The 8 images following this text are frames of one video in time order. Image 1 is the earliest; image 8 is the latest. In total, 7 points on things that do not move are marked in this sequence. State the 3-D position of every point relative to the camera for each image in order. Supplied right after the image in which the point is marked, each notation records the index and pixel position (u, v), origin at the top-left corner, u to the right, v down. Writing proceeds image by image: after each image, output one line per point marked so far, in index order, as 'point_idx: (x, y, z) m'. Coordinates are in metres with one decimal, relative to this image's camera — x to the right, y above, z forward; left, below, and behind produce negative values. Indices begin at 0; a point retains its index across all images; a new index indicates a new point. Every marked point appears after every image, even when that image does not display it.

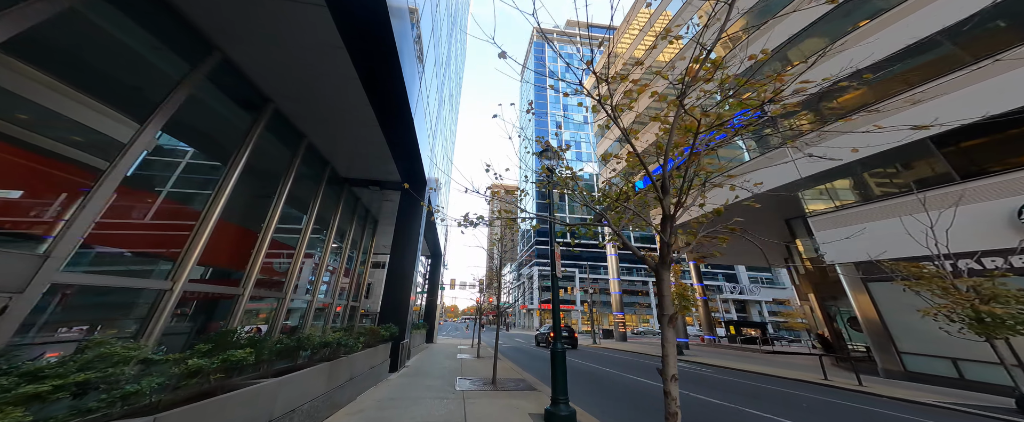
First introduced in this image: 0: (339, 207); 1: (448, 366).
0: (-6.5, +0.2, +10.2) m
1: (-2.1, -5.1, +9.5) m
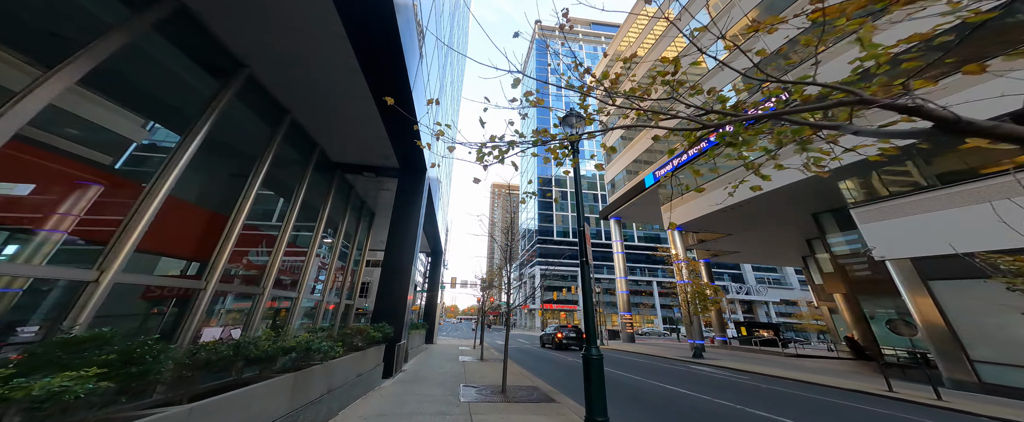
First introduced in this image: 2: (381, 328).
0: (-6.3, +0.5, +9.4) m
1: (-1.9, -4.8, +8.6) m
2: (-3.1, -2.7, +6.7) m
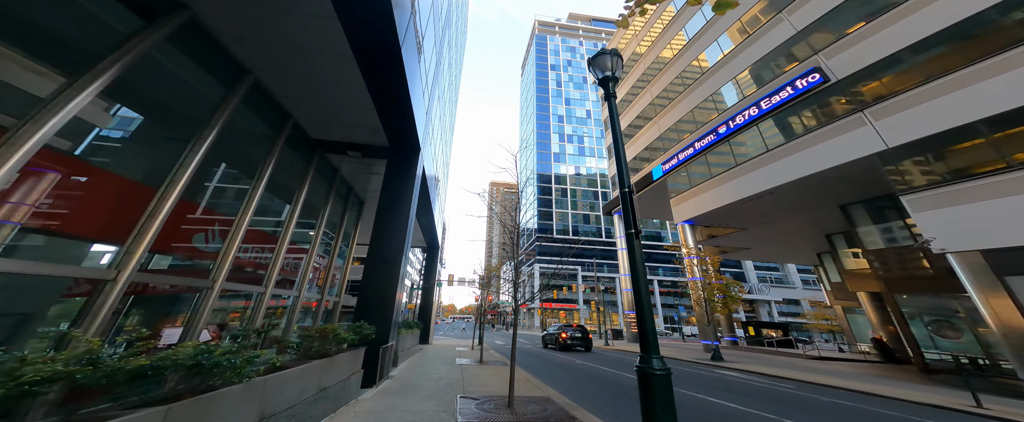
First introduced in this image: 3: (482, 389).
0: (-6.2, +1.0, +8.4) m
1: (-1.8, -4.4, +7.6) m
2: (-2.9, -2.3, +5.7) m
3: (-0.7, -4.1, +6.6) m
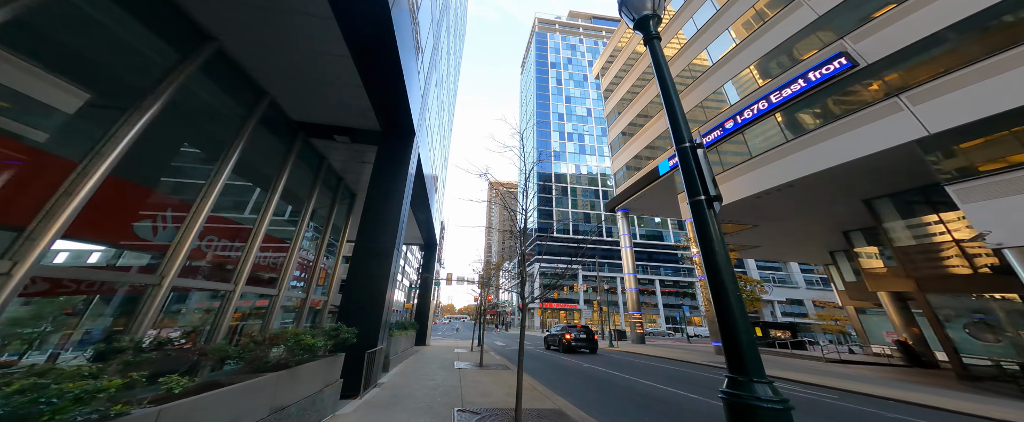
0: (-6.1, +1.3, +7.7) m
1: (-1.7, -4.1, +6.9) m
2: (-2.8, -2.1, +4.9) m
3: (-0.6, -3.8, +5.9) m
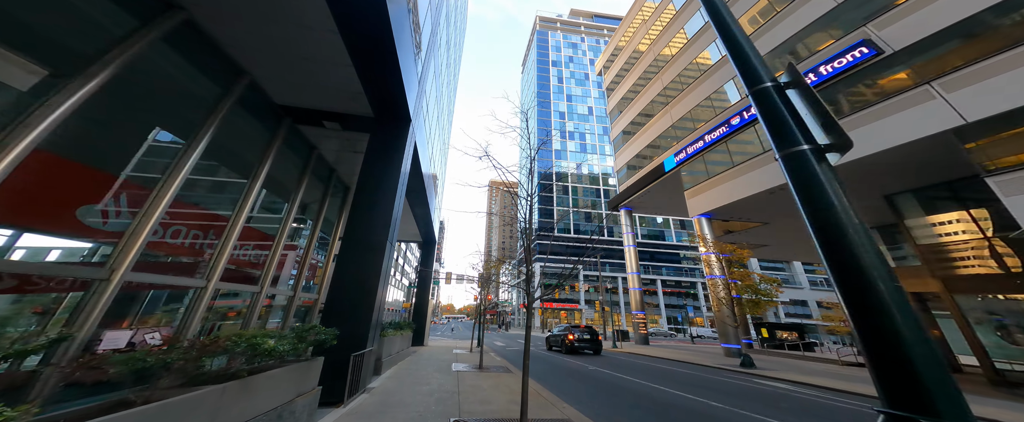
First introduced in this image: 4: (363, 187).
0: (-6.0, +1.5, +7.2) m
1: (-1.7, -3.9, +6.4) m
2: (-2.8, -1.8, +4.4) m
3: (-0.6, -3.6, +5.4) m
4: (-3.7, +0.6, +7.1) m
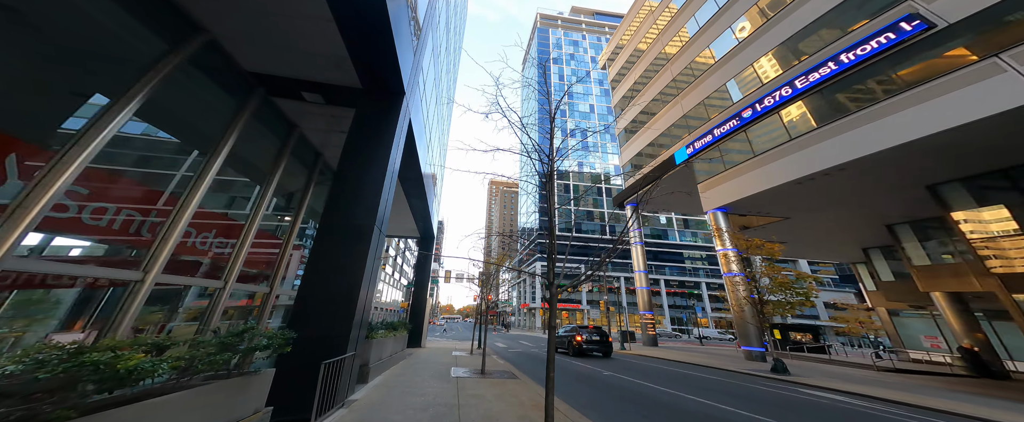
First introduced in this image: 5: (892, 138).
0: (-5.8, +1.9, +6.3) m
1: (-1.5, -3.6, +5.5) m
2: (-2.6, -1.5, +3.5) m
3: (-0.4, -3.3, +4.5) m
4: (-3.5, +1.0, +6.2) m
5: (+11.8, +2.3, +9.2) m
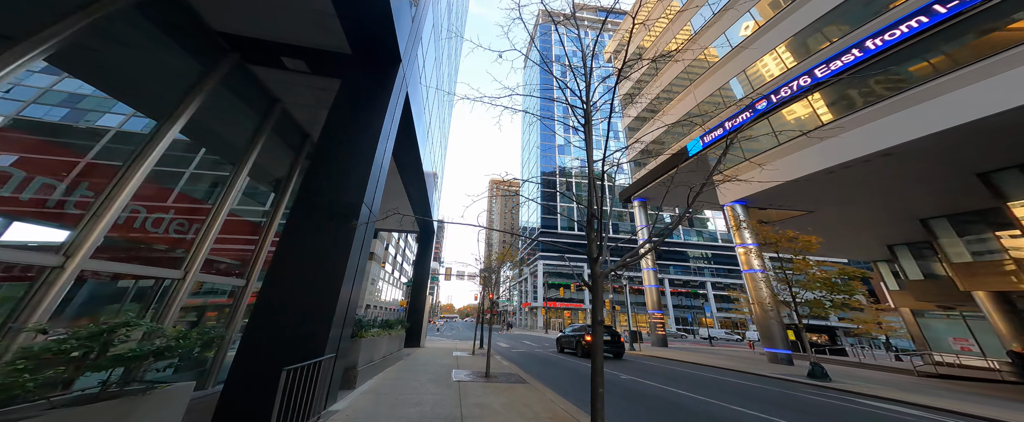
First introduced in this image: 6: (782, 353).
0: (-5.6, +2.2, +5.5) m
1: (-1.3, -3.2, +4.7) m
2: (-2.4, -1.1, +2.8) m
3: (-0.2, -2.9, +3.7) m
4: (-3.3, +1.3, +5.4) m
5: (+12.1, +2.6, +8.3) m
6: (+12.0, -6.4, +12.9) m
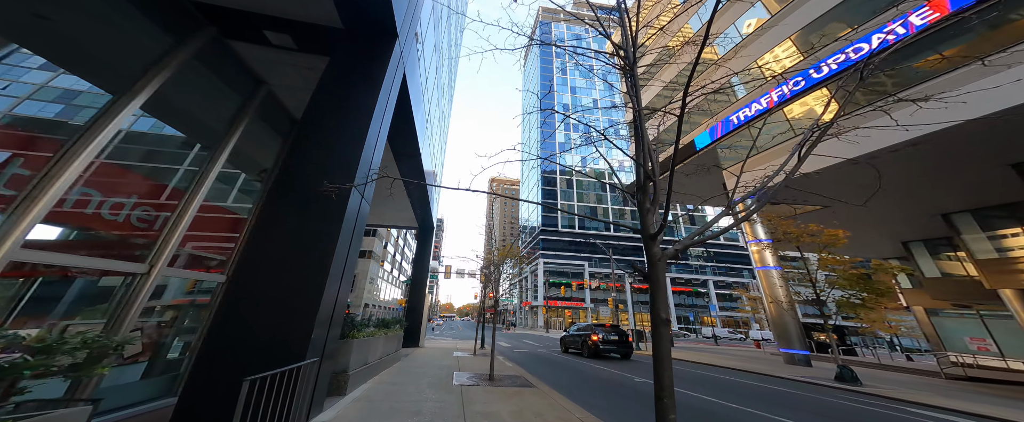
0: (-5.5, +2.5, +5.0) m
1: (-1.2, -3.0, +4.2) m
2: (-2.3, -0.9, +2.3) m
3: (-0.1, -2.7, +3.2) m
4: (-3.2, +1.6, +4.9) m
5: (+12.2, +2.8, +7.9) m
6: (+12.1, -6.1, +12.4) m
